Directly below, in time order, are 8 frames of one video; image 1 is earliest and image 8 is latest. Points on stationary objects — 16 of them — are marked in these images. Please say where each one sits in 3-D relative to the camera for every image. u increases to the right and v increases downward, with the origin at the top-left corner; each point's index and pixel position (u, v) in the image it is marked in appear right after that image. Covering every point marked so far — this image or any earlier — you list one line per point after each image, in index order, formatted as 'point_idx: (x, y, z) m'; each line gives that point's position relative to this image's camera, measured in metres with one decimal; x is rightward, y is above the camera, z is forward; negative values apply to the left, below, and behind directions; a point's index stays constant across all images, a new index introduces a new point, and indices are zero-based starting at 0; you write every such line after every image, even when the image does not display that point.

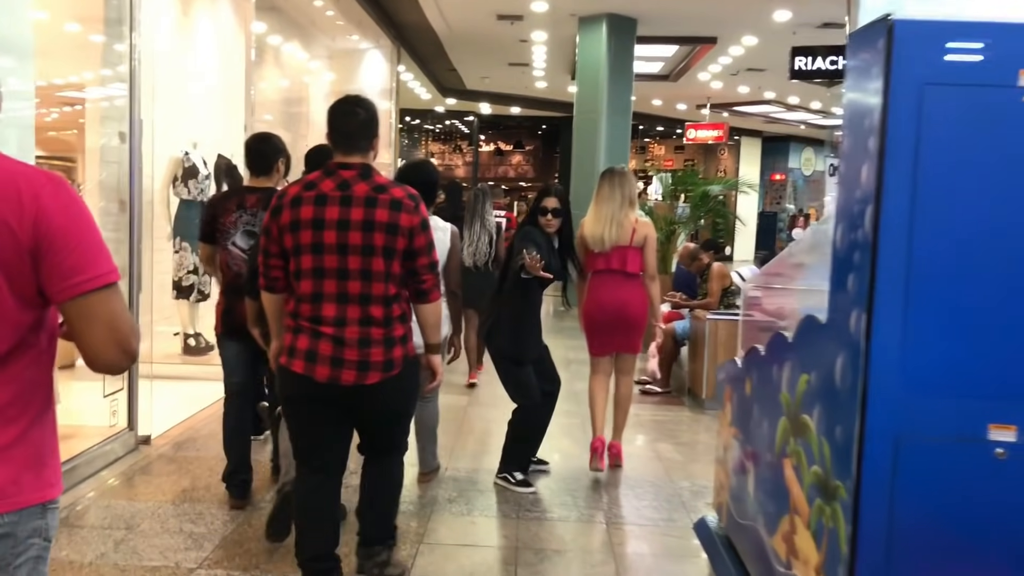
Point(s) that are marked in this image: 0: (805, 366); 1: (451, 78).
0: (+0.8, -0.2, +2.2) m
1: (-1.2, +4.1, +15.6) m
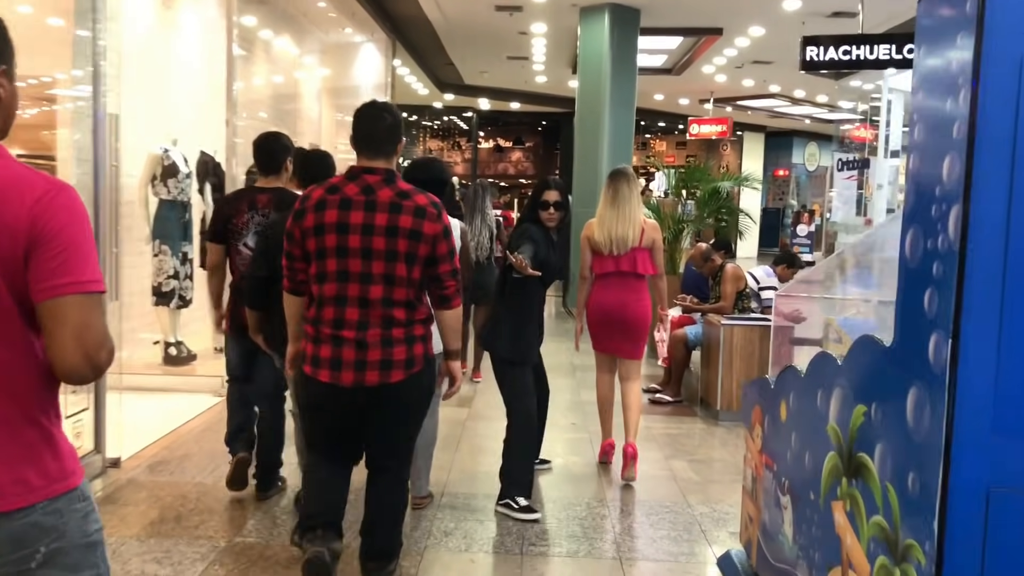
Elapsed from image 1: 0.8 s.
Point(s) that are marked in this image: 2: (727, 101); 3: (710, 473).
0: (+0.8, -0.3, +1.9) m
1: (-1.2, +4.1, +15.2) m
2: (+4.5, +3.9, +16.8) m
3: (+1.0, -0.9, +4.1) m
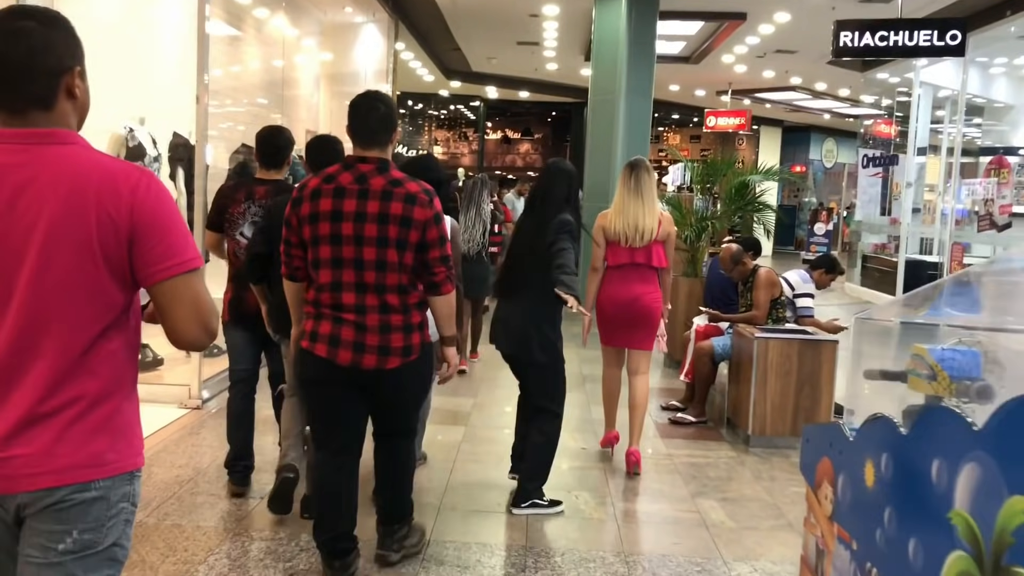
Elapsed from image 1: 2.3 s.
0: (+0.8, -0.3, +1.3) m
1: (-1.0, +4.2, +14.6) m
2: (+4.7, +3.9, +16.1) m
3: (+1.0, -1.0, +3.5) m
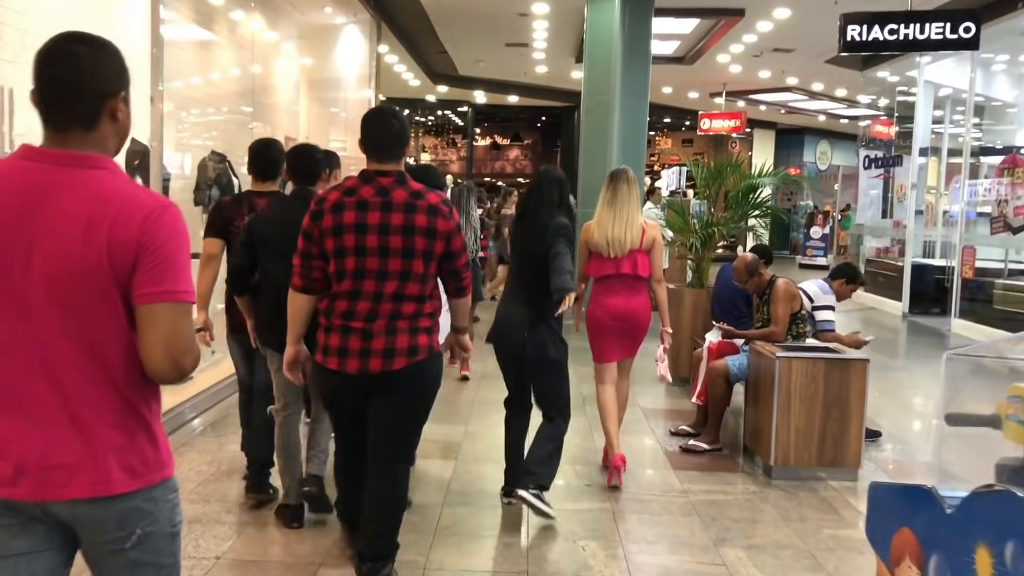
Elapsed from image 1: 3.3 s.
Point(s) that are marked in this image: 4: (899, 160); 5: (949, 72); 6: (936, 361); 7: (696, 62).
0: (+0.8, -0.4, +0.8) m
1: (-1.2, +4.0, +14.2) m
2: (+4.4, +3.8, +15.7) m
3: (+1.0, -1.1, +3.0) m
4: (+6.0, +2.0, +12.4) m
5: (+6.2, +3.0, +11.3) m
6: (+4.4, -0.8, +8.3) m
7: (+2.9, +3.6, +12.8) m
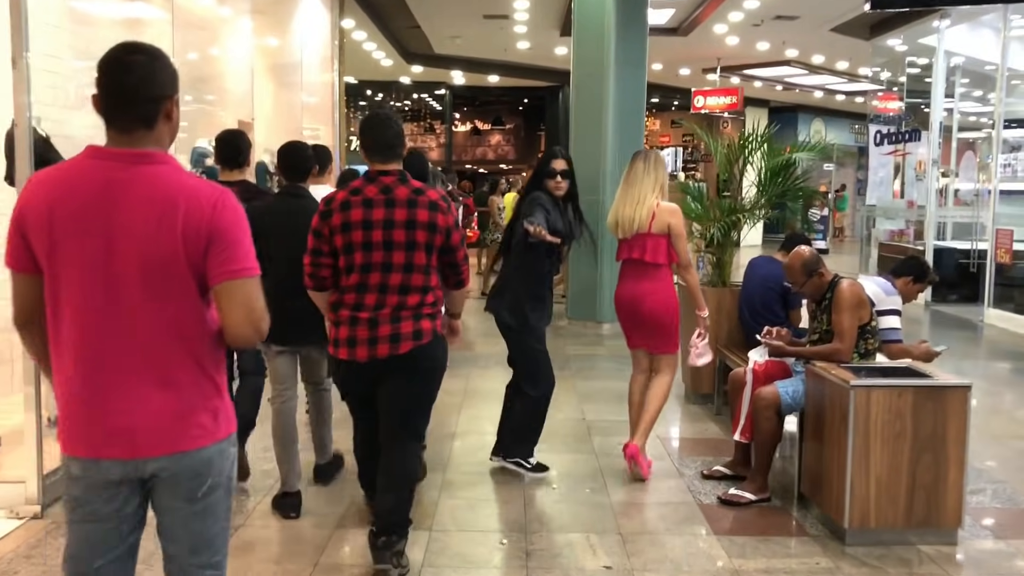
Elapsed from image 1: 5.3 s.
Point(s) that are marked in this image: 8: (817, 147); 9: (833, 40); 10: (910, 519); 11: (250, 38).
0: (+0.8, -0.4, -0.1) m
1: (-1.6, +4.1, +13.1) m
2: (+4.1, +4.0, +14.8) m
3: (+1.0, -1.1, +2.1) m
4: (+5.7, +2.2, +11.5) m
5: (+5.9, +3.2, +10.4) m
6: (+4.3, -0.7, +7.4) m
7: (+2.6, +3.7, +11.8) m
8: (+2.1, +1.0, +5.4) m
9: (+4.9, +3.8, +12.3) m
10: (+1.5, -0.9, +3.0) m
11: (-2.7, +2.6, +8.0) m
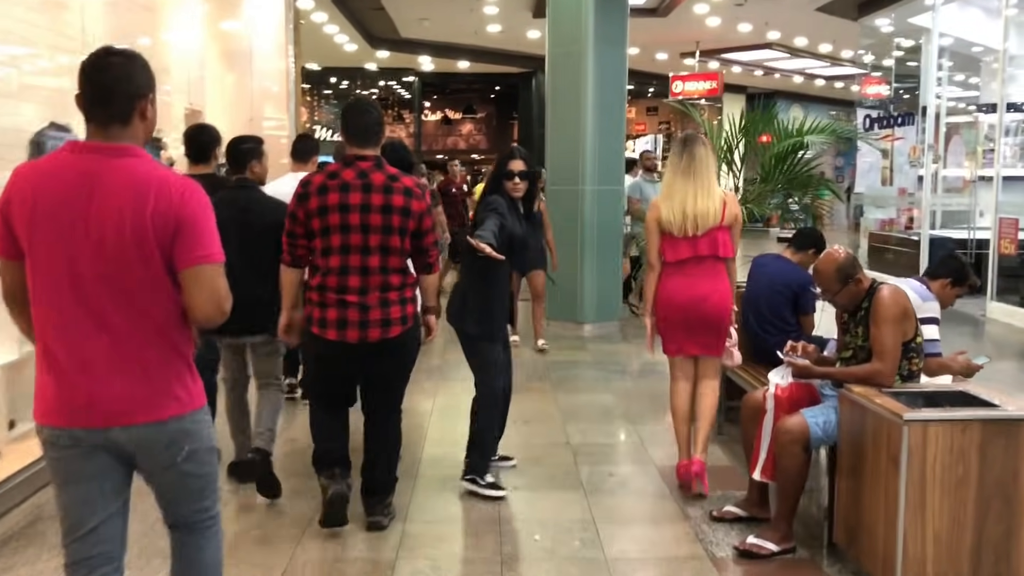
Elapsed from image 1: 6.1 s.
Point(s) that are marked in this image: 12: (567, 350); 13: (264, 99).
0: (+0.9, -0.5, -0.7) m
1: (-2.0, +4.1, +12.4) m
2: (+3.6, +4.2, +14.2) m
3: (+0.9, -1.1, +1.5) m
4: (+5.3, +2.3, +11.0) m
5: (+5.6, +3.3, +10.0) m
6: (+4.1, -0.6, +7.0) m
7: (+2.2, +3.8, +11.2) m
8: (+1.9, +1.0, +4.8) m
9: (+4.5, +3.9, +11.8) m
10: (+1.4, -0.9, +2.5) m
11: (-3.0, +2.5, +7.3) m
12: (+0.4, -0.5, +6.5) m
13: (-2.7, +2.1, +8.7) m
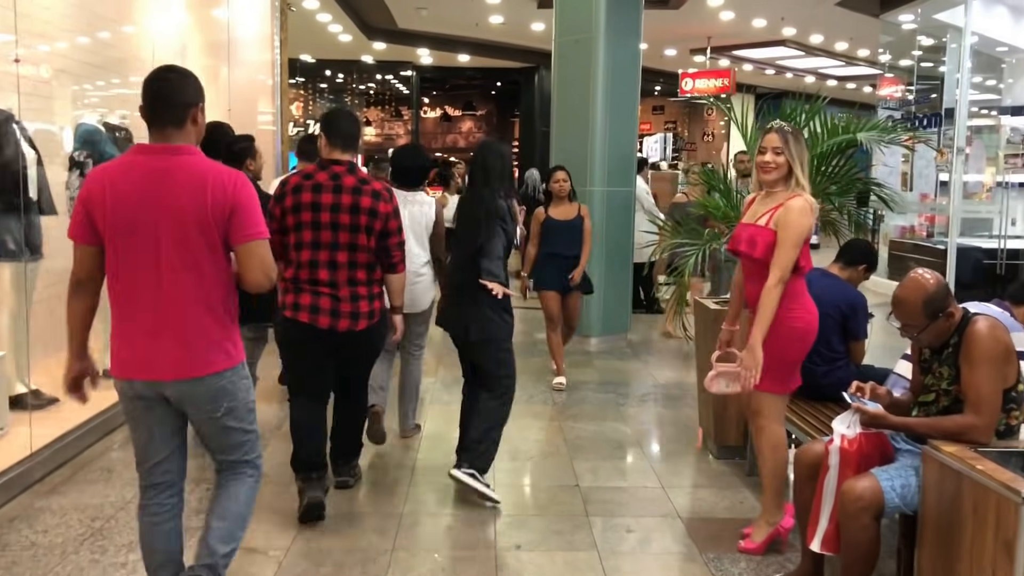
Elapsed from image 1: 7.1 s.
0: (+0.9, -0.6, -1.2) m
1: (-2.0, +4.1, +11.8) m
2: (+3.6, +4.0, +13.7) m
3: (+0.9, -1.2, +0.9) m
4: (+5.4, +2.2, +10.5) m
5: (+5.6, +3.2, +9.4) m
6: (+4.1, -0.7, +6.4) m
7: (+2.2, +3.7, +10.7) m
8: (+2.0, +0.9, +4.3) m
9: (+4.6, +3.8, +11.3) m
10: (+1.4, -1.0, +1.9) m
11: (-2.9, +2.5, +6.7) m
12: (+0.4, -0.6, +5.9) m
13: (-2.7, +2.0, +8.2) m
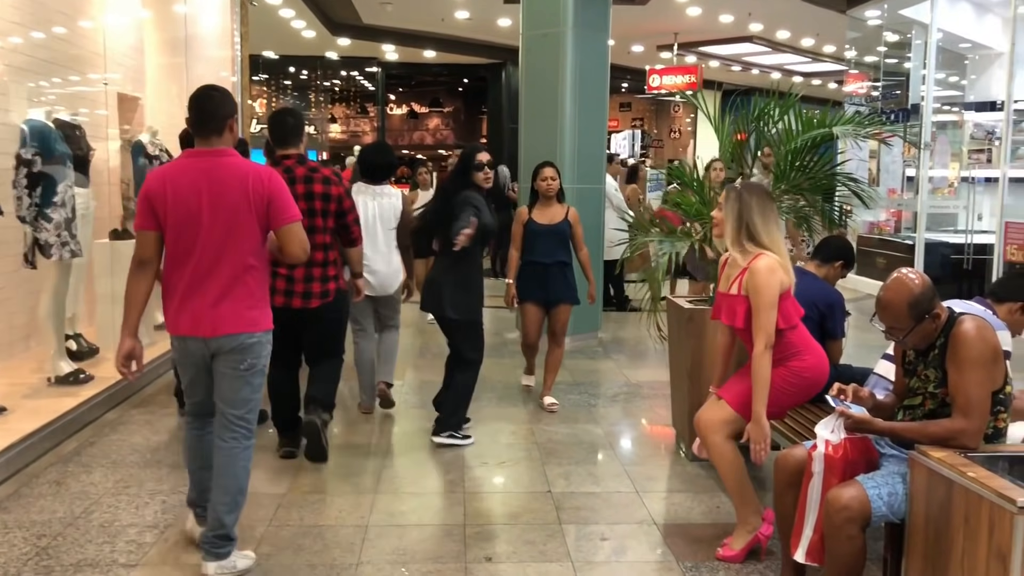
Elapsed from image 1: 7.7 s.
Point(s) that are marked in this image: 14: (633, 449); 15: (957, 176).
0: (+0.9, -0.6, -1.3) m
1: (-2.5, +4.1, +11.6) m
2: (+3.1, +4.1, +13.7) m
3: (+0.9, -1.2, +0.8) m
4: (+4.9, +2.2, +10.5) m
5: (+5.2, +3.2, +9.5) m
6: (+3.8, -0.7, +6.4) m
7: (+1.8, +3.8, +10.6) m
8: (+1.8, +0.9, +4.2) m
9: (+4.1, +3.9, +11.3) m
10: (+1.4, -1.0, +1.8) m
11: (-3.2, +2.5, +6.5) m
12: (+0.2, -0.6, +5.8) m
13: (-3.0, +2.0, +7.9) m
14: (+0.6, -0.8, +4.0) m
15: (+5.2, +1.3, +9.3) m
